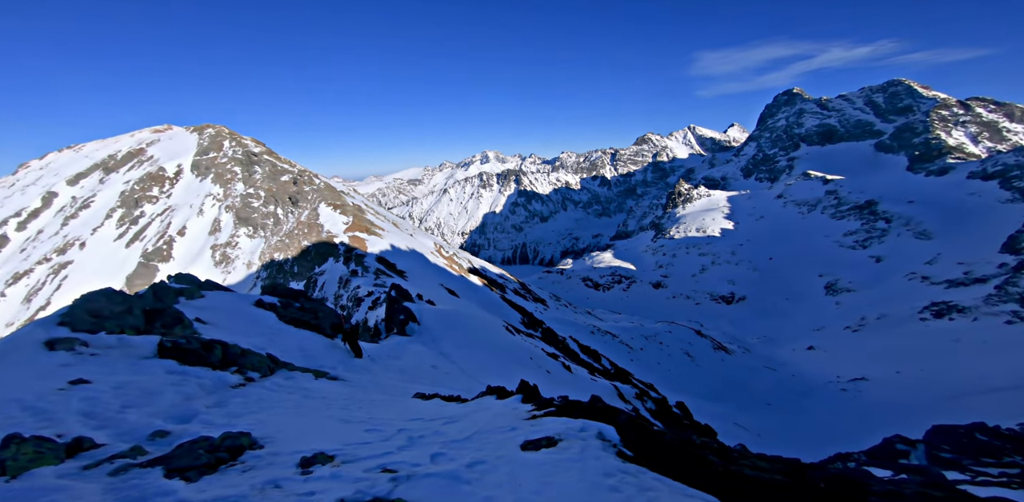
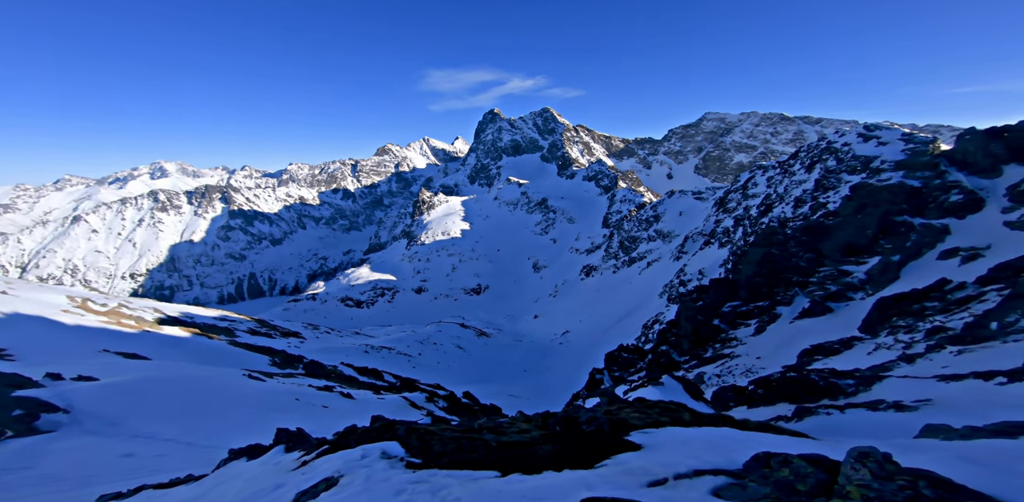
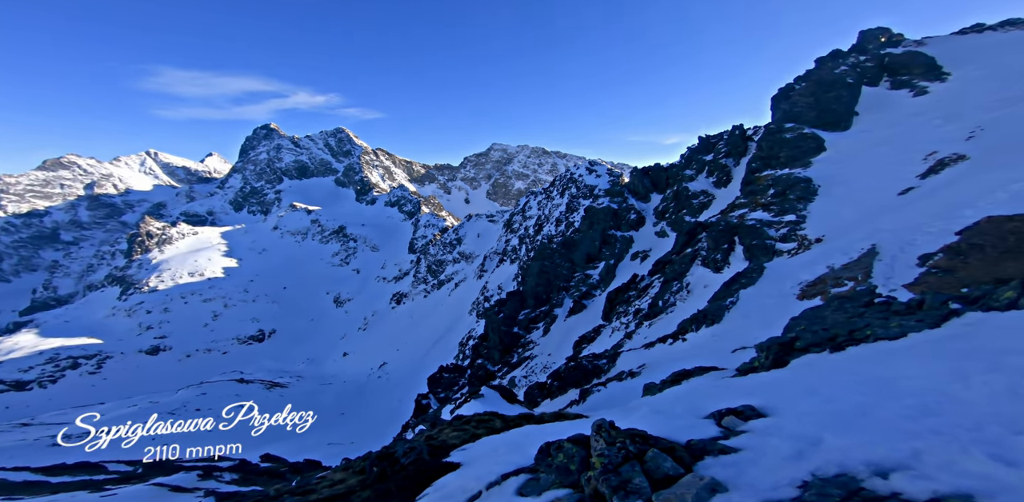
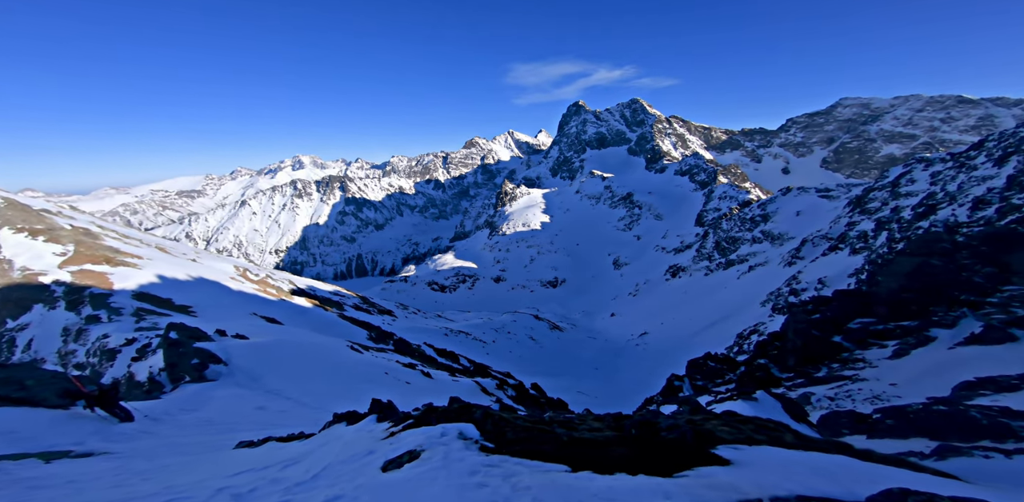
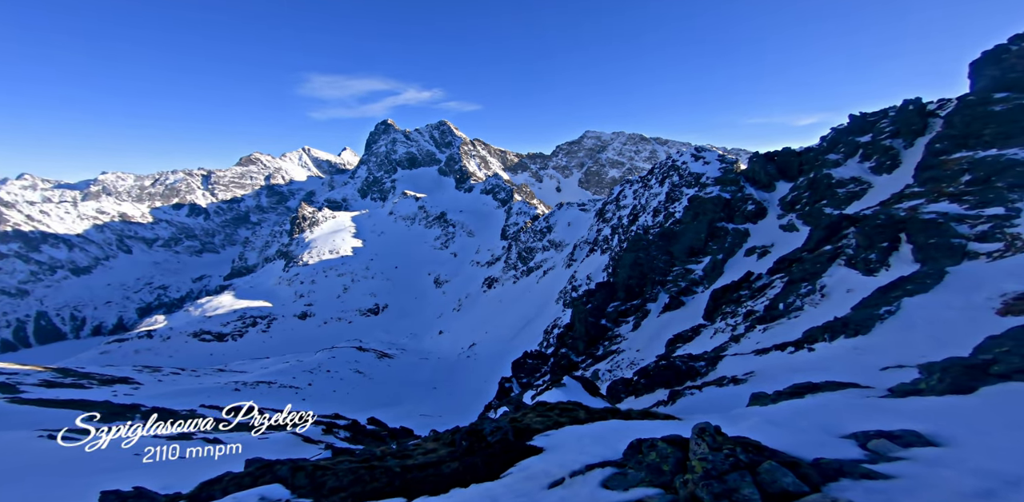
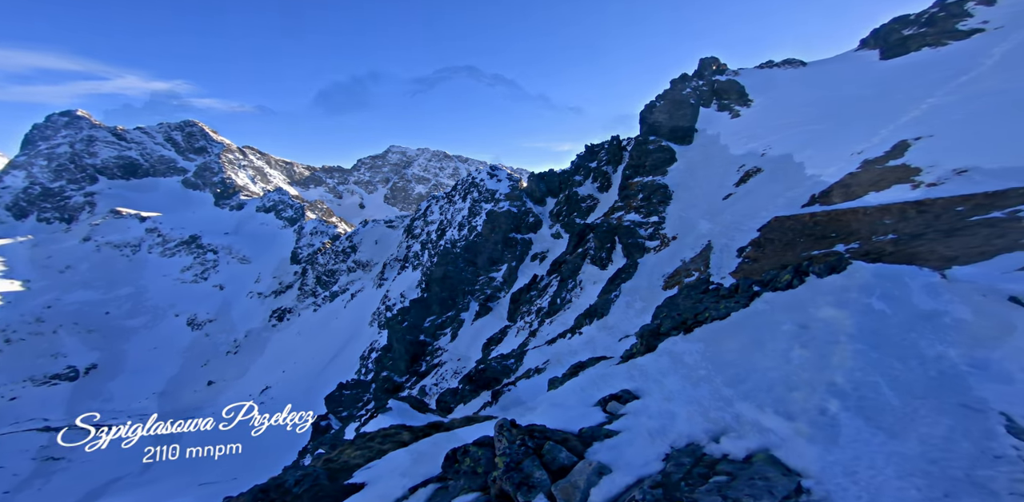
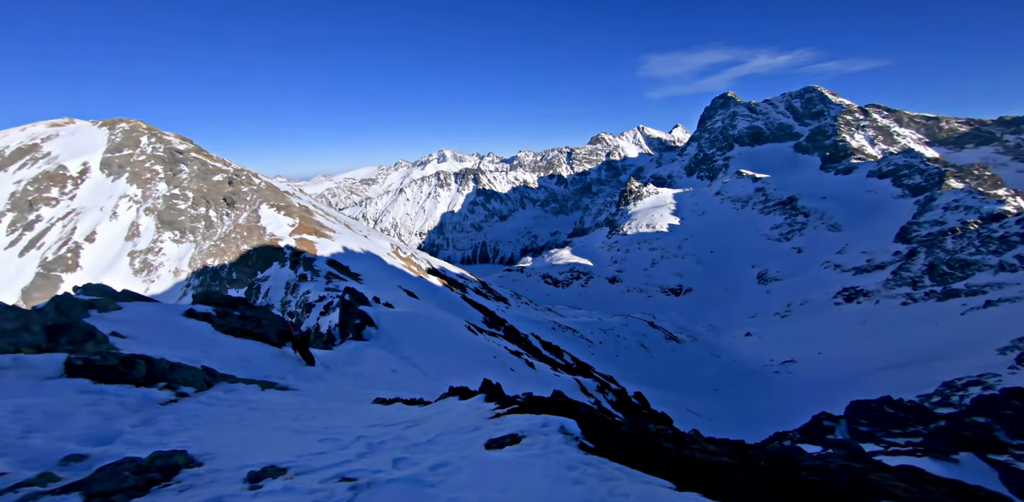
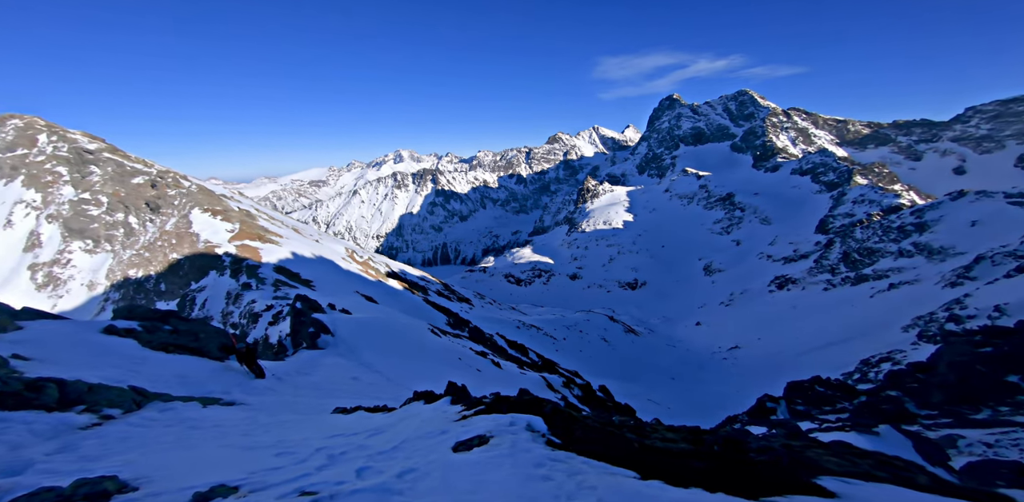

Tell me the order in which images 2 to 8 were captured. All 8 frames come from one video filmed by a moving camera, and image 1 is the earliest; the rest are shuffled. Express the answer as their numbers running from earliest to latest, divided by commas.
7, 8, 4, 2, 5, 3, 6
